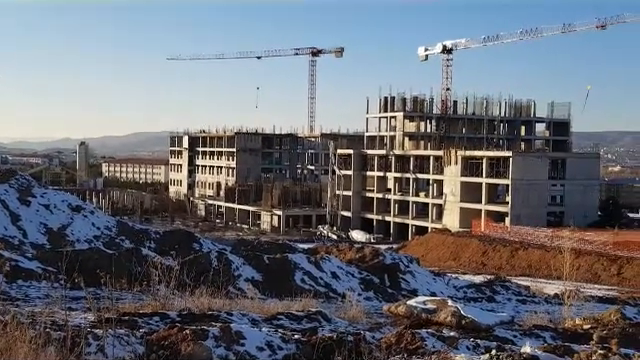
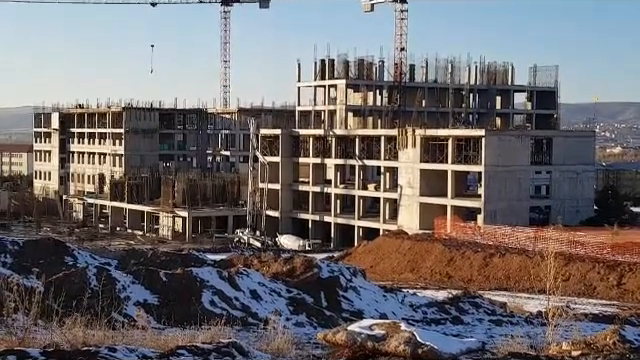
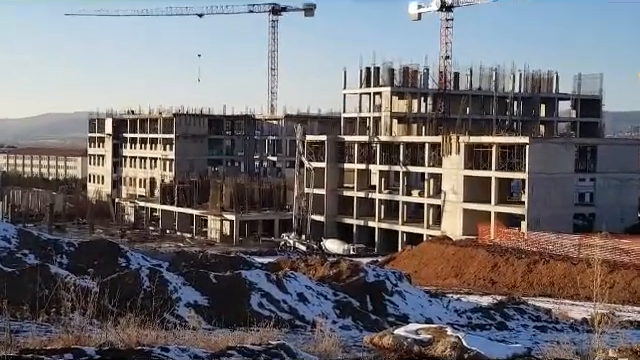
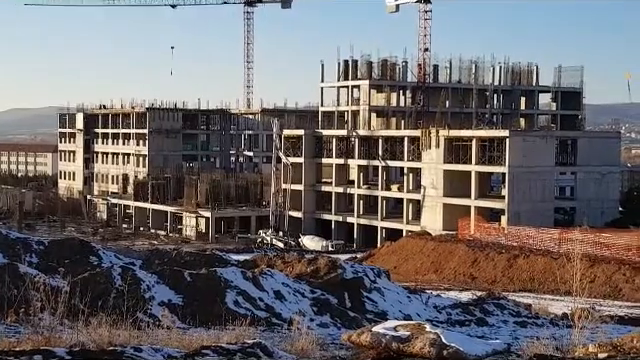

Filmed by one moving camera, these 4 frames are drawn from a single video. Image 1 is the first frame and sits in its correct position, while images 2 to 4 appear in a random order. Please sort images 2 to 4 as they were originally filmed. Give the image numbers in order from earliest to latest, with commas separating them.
3, 4, 2
